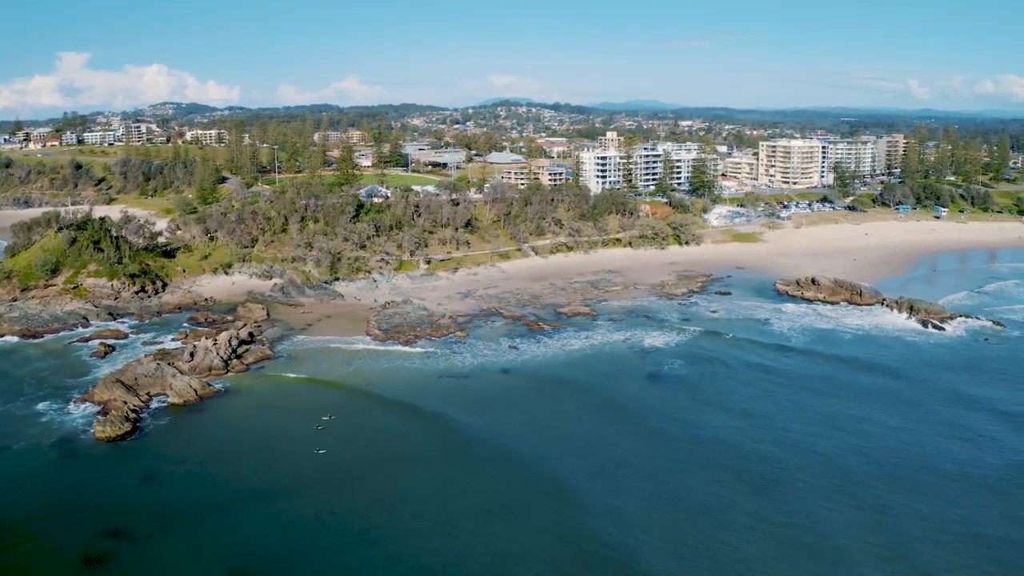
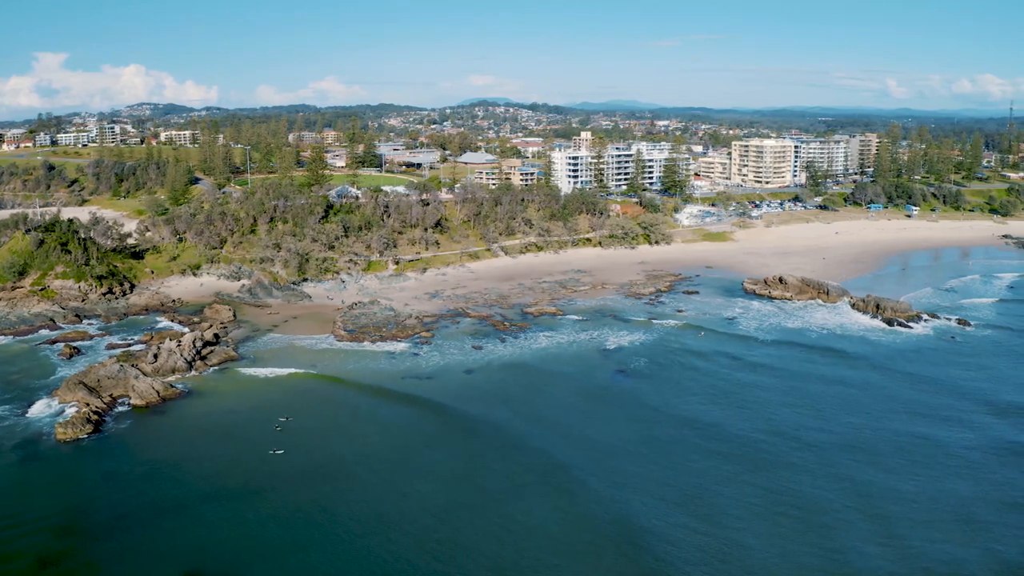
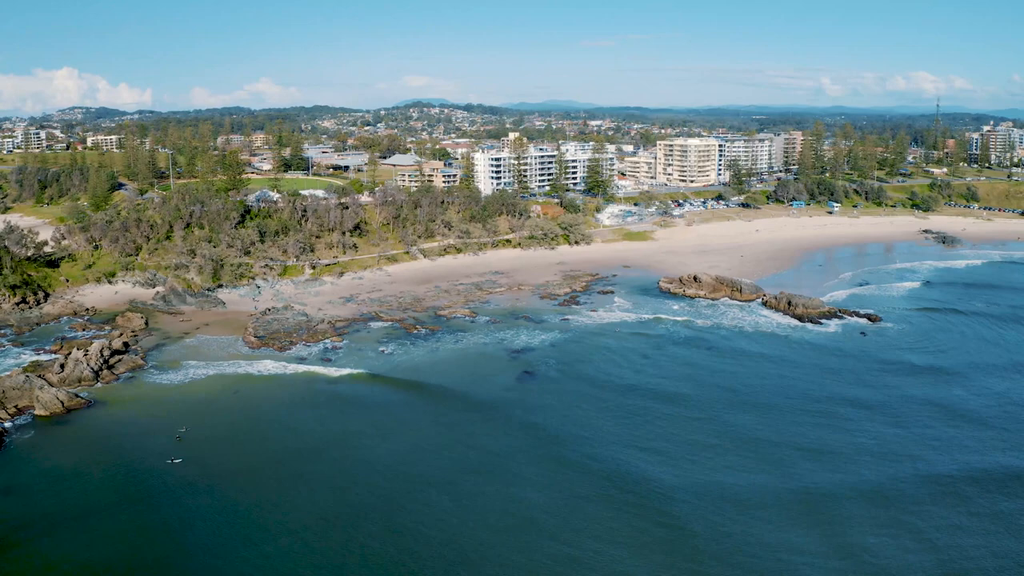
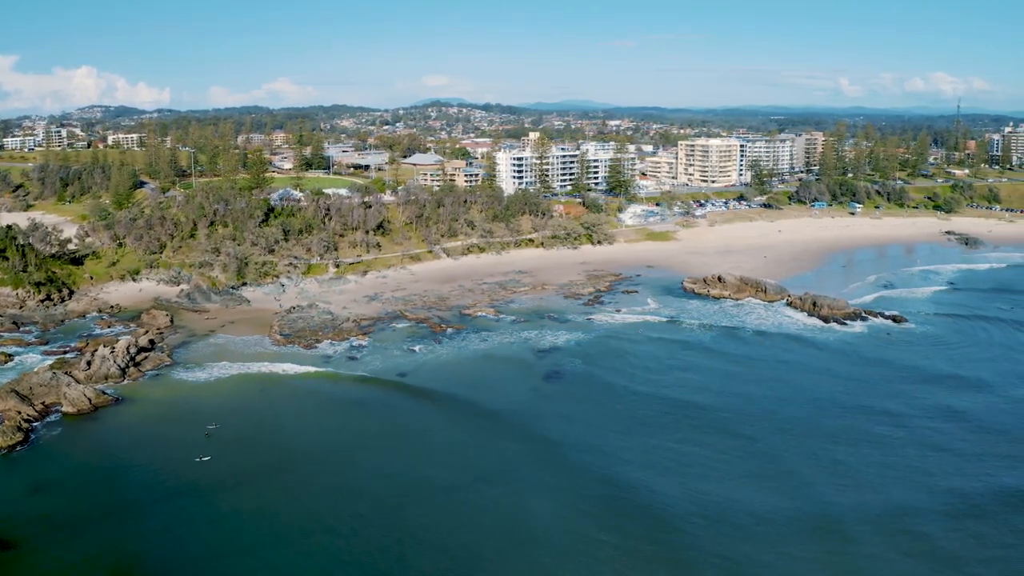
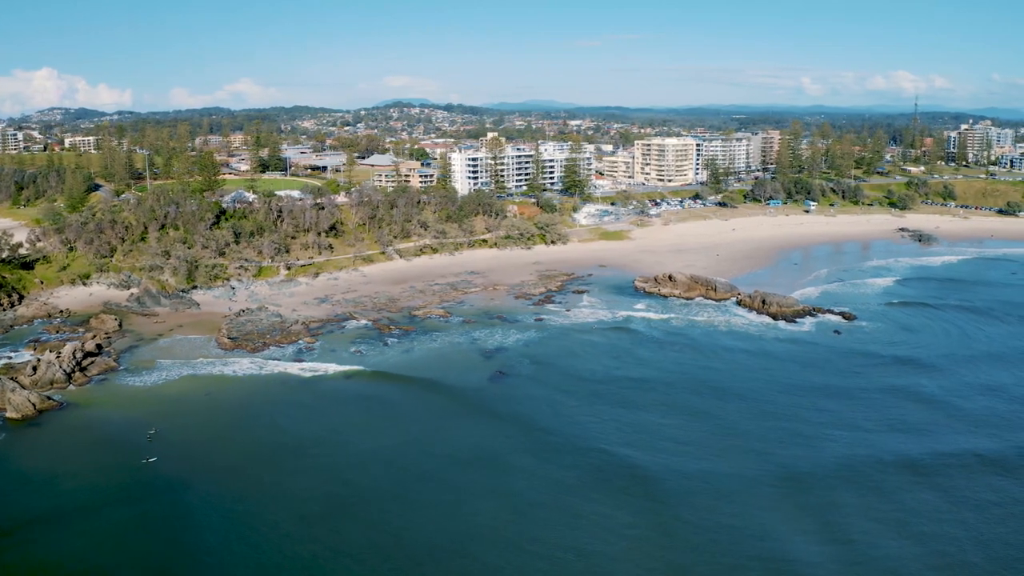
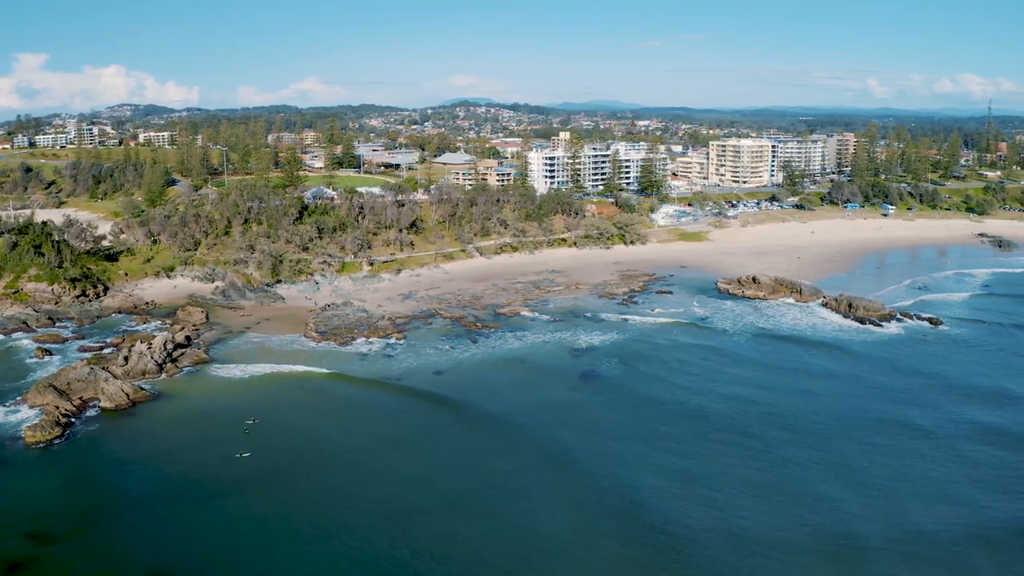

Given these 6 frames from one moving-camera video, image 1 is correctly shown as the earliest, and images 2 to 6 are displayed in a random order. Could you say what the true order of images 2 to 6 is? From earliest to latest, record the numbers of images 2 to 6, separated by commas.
2, 6, 4, 3, 5
